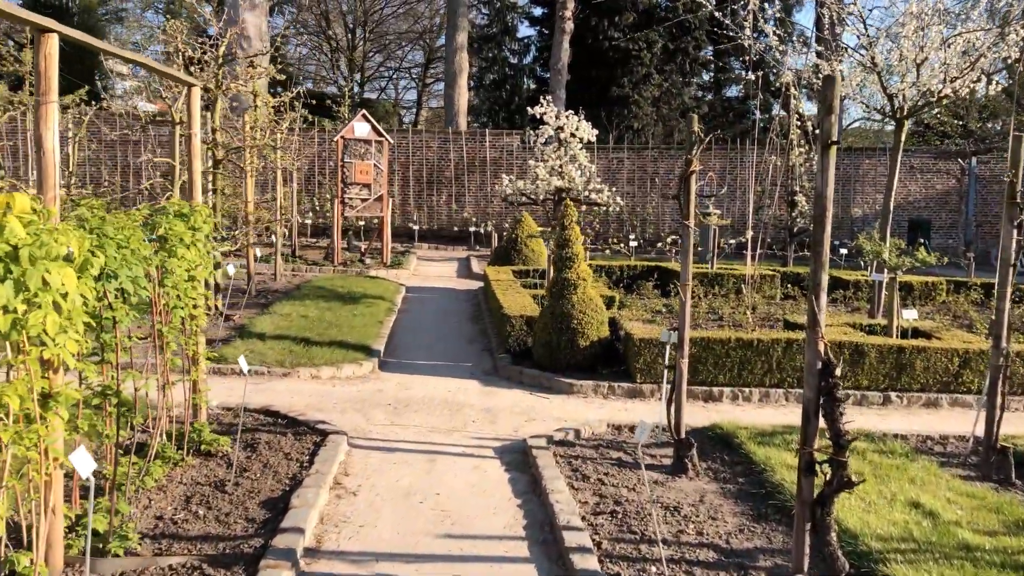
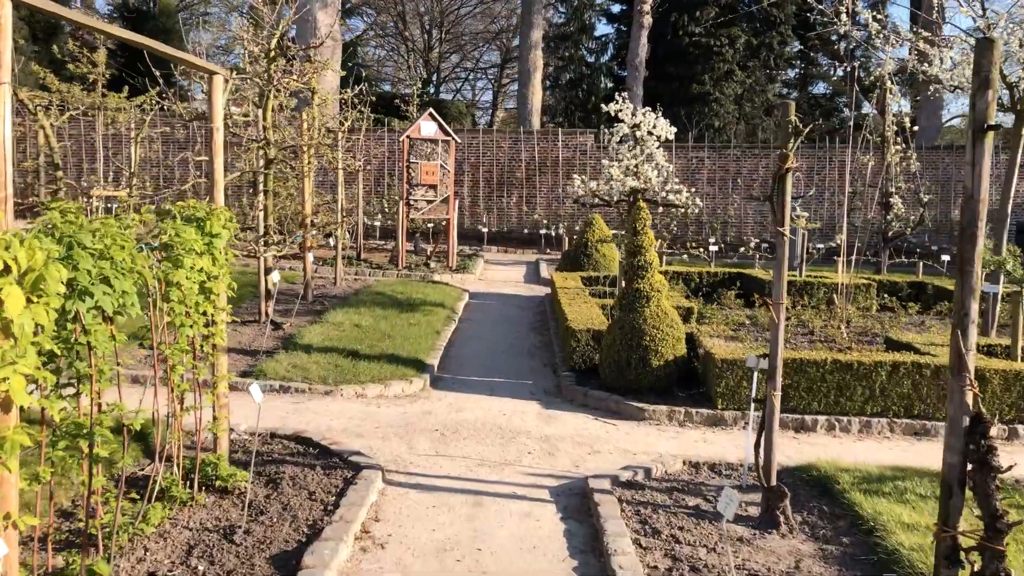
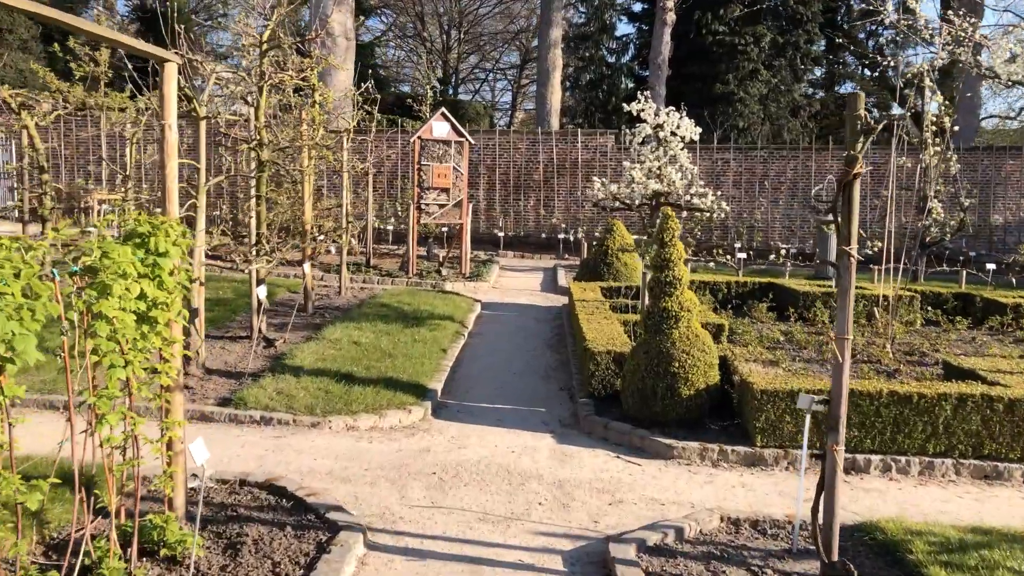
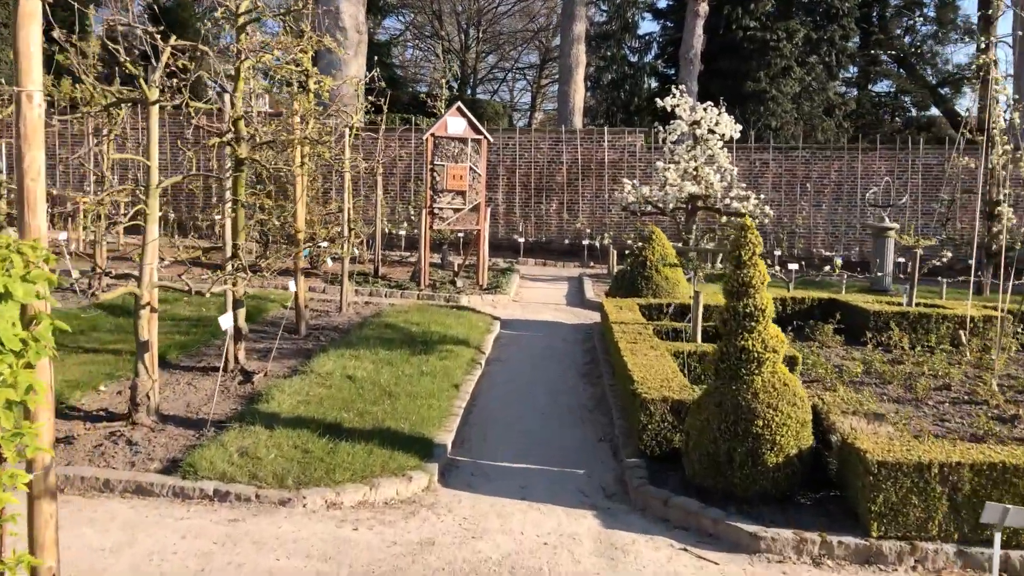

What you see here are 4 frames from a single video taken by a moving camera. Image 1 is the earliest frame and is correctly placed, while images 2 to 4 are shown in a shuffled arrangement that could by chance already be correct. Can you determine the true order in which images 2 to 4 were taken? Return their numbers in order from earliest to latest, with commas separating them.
2, 3, 4
